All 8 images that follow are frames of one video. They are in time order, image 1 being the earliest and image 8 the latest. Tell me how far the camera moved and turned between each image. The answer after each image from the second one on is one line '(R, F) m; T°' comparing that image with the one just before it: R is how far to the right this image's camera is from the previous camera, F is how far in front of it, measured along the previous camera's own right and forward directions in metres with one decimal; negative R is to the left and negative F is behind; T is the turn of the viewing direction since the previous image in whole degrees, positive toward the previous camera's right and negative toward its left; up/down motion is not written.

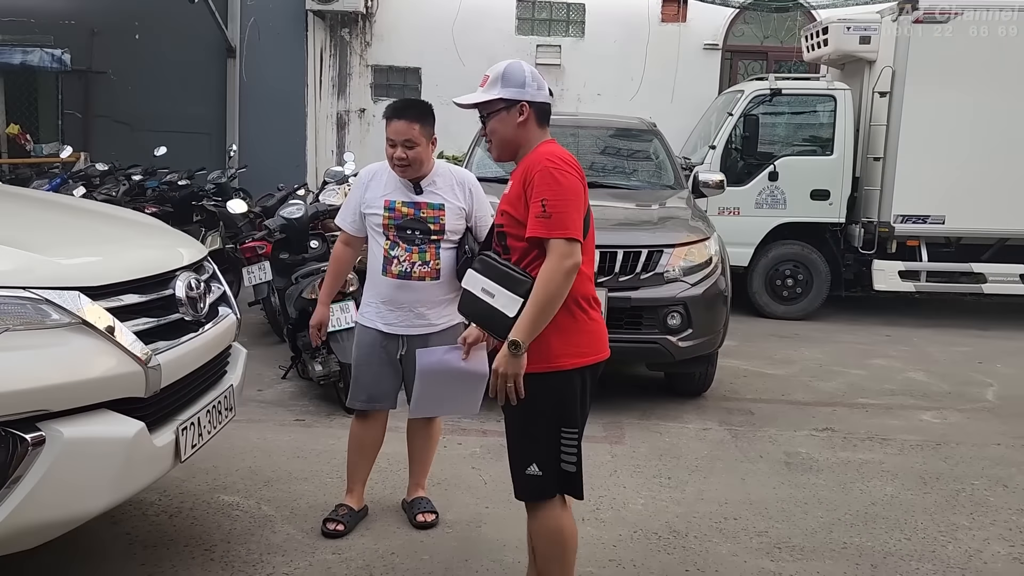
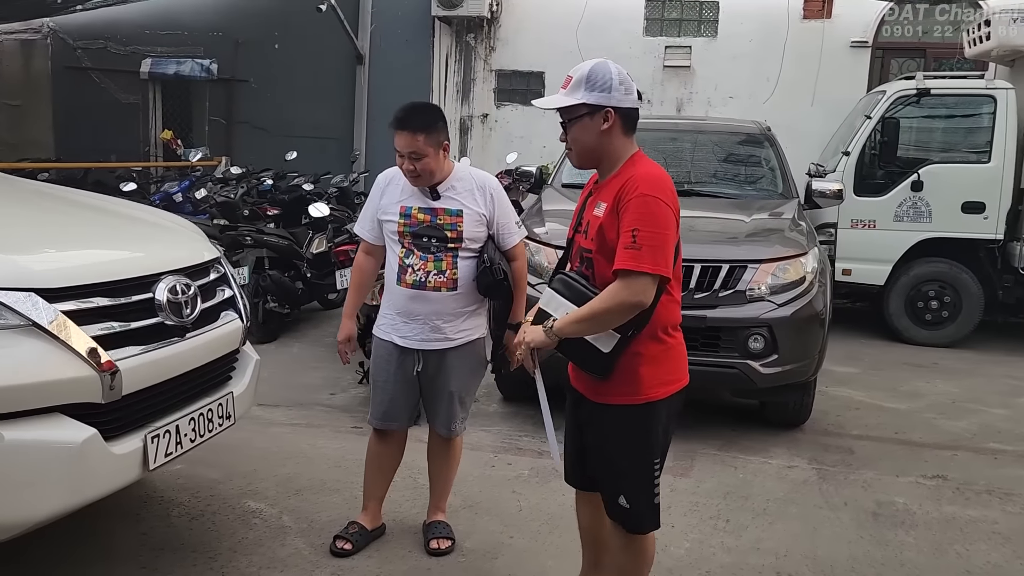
(+0.4, +0.3) m; -11°
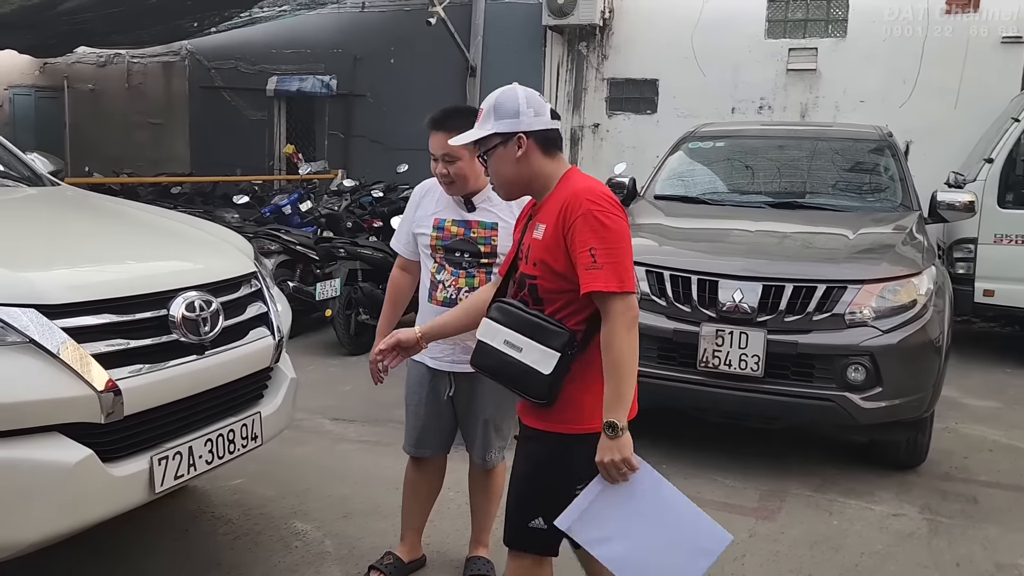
(+0.3, +0.2) m; -9°
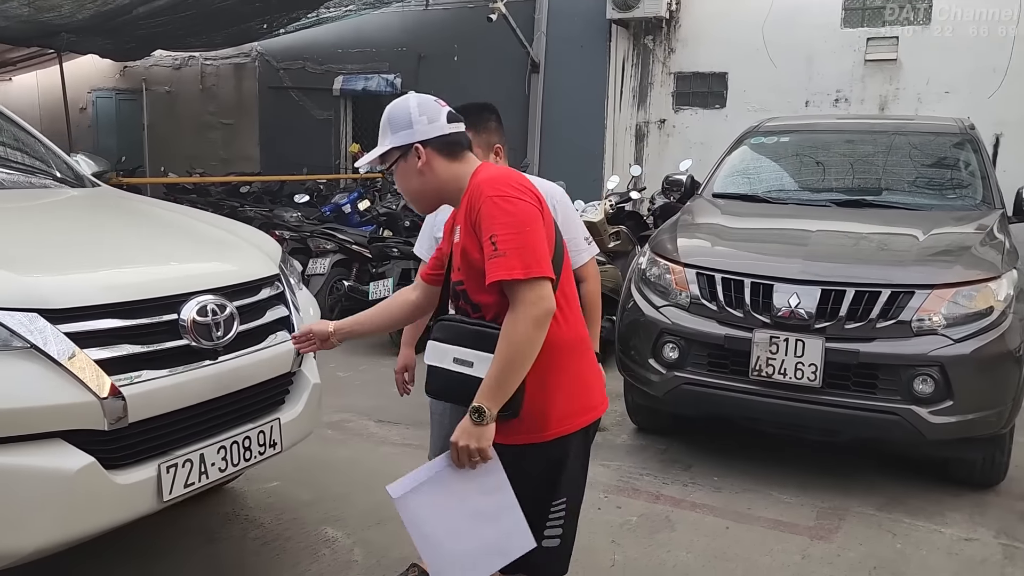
(+0.1, +0.1) m; -5°
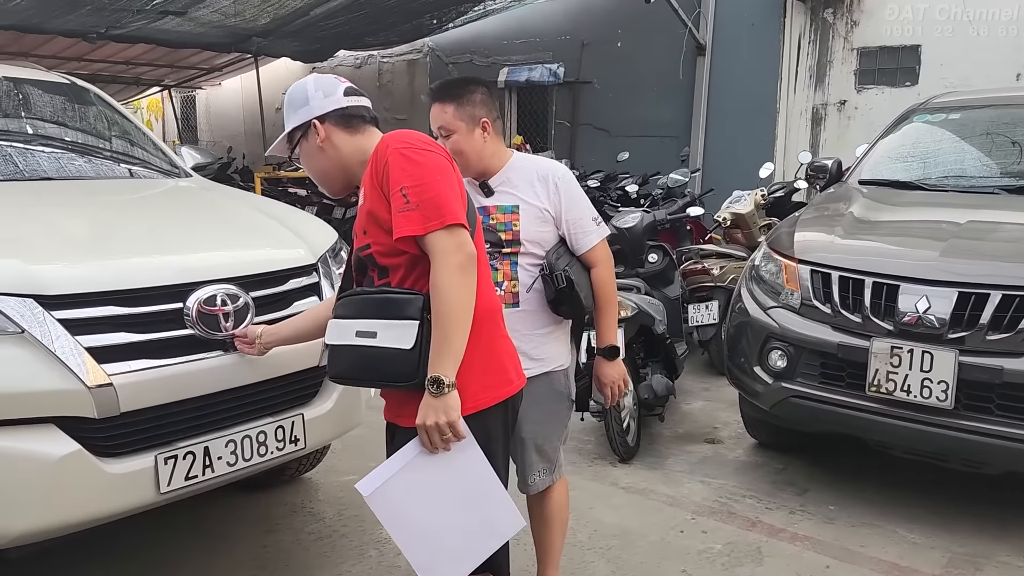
(+0.4, +0.3) m; -14°
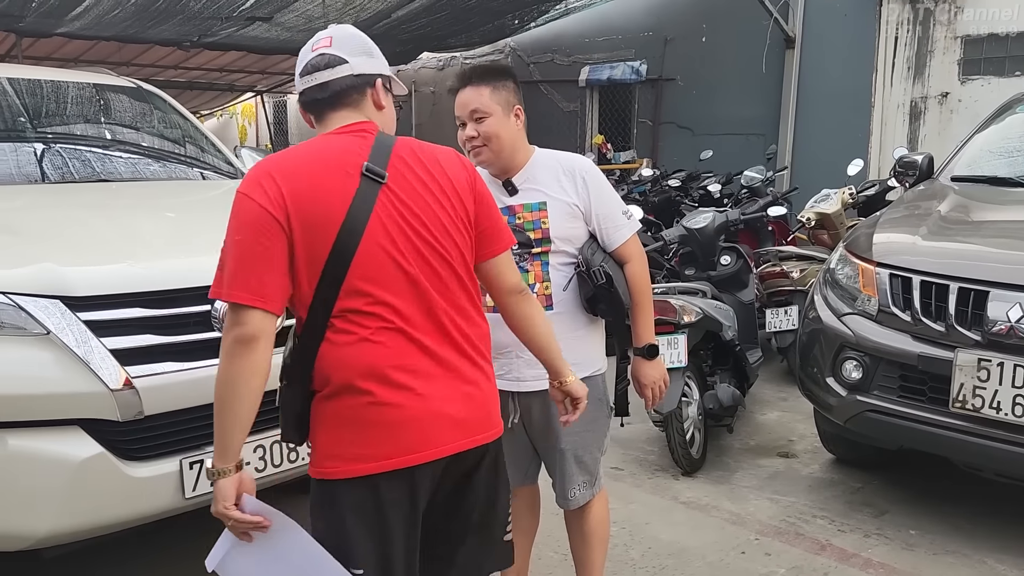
(+0.1, +0.1) m; -6°
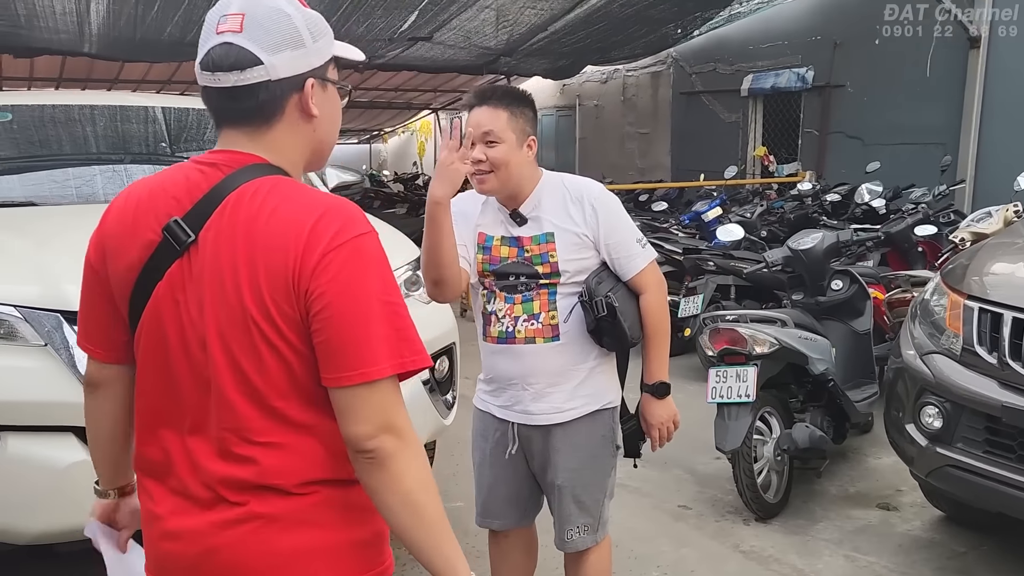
(+0.5, +0.1) m; -13°
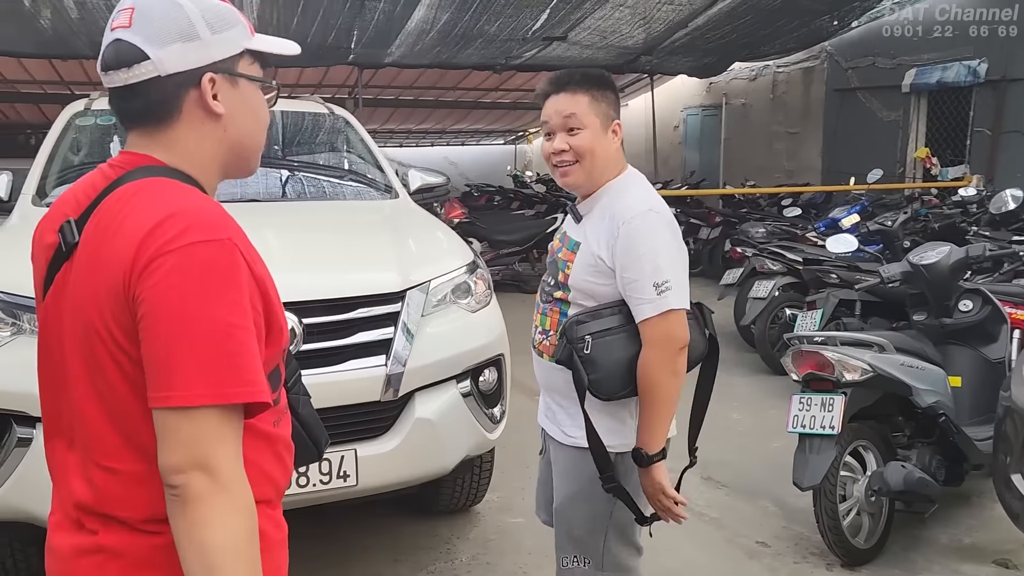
(+0.3, +0.2) m; -11°
